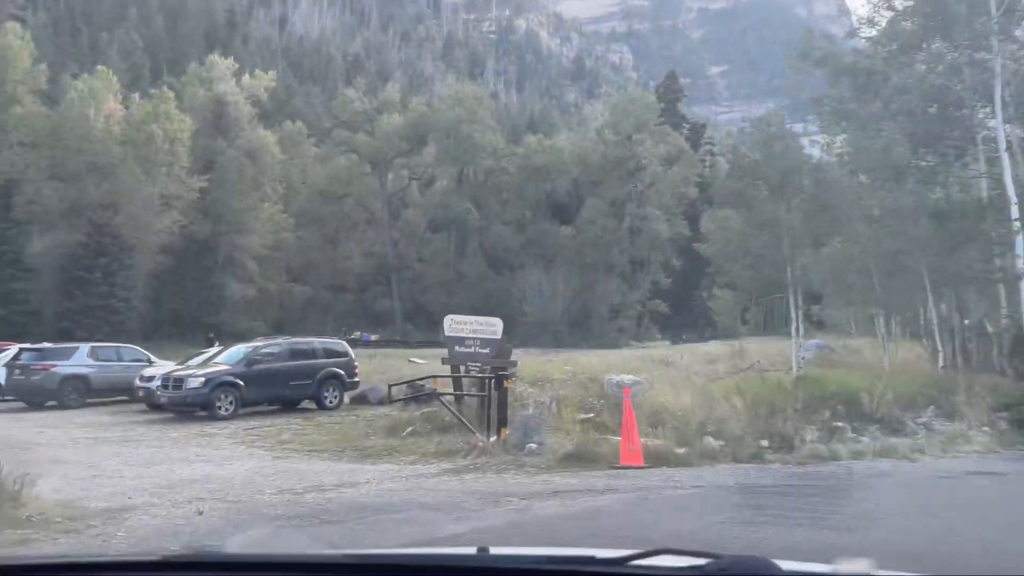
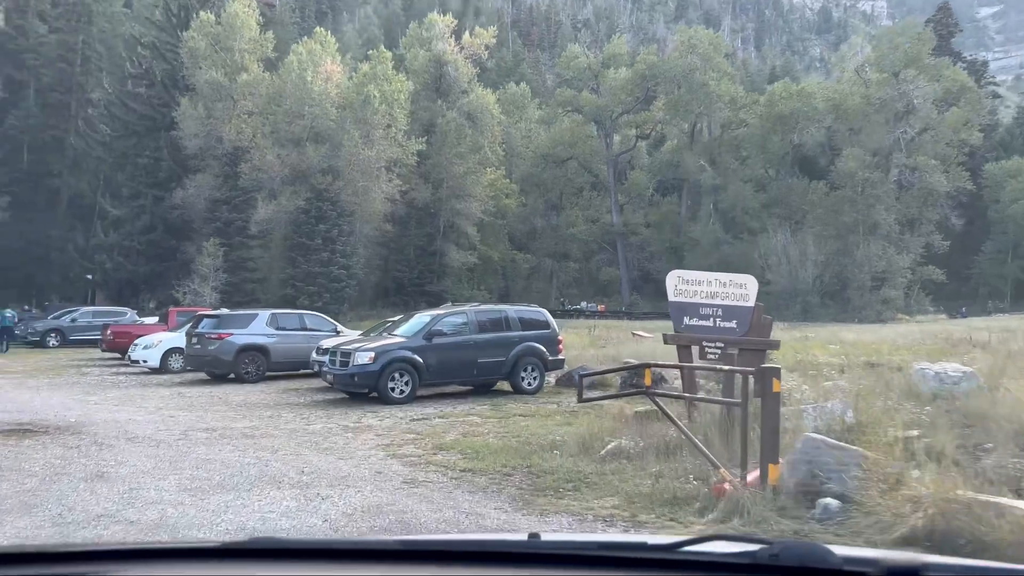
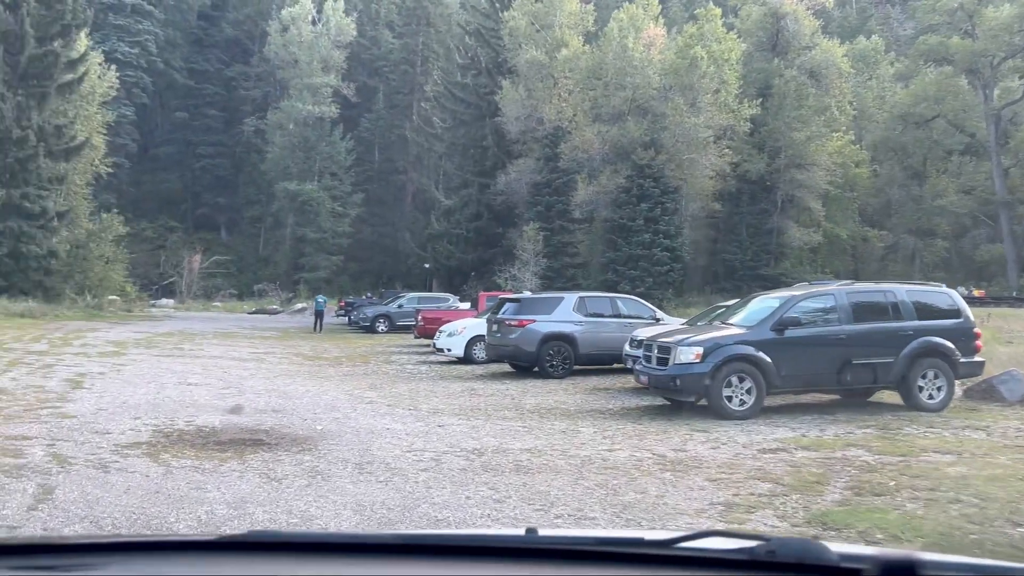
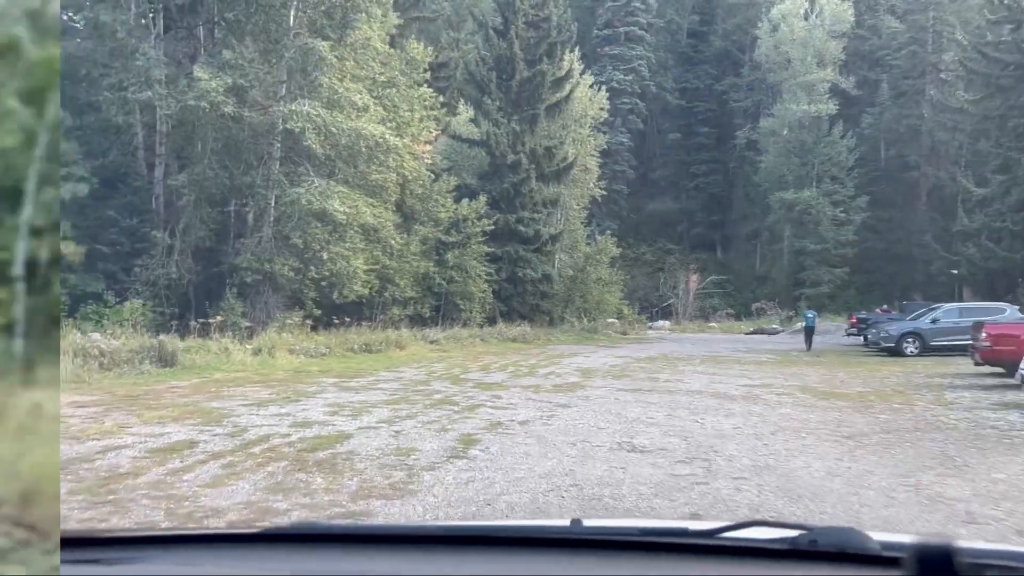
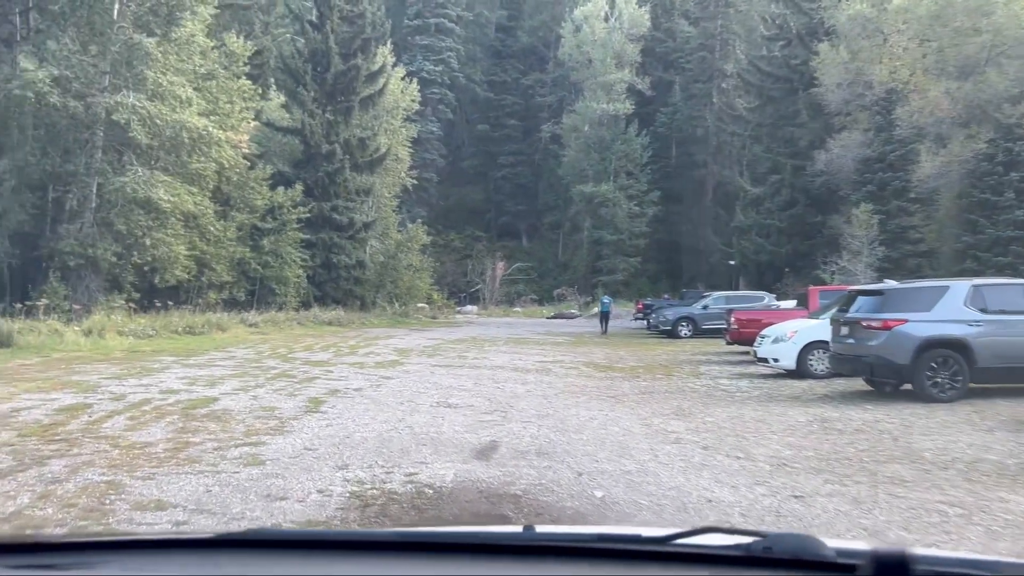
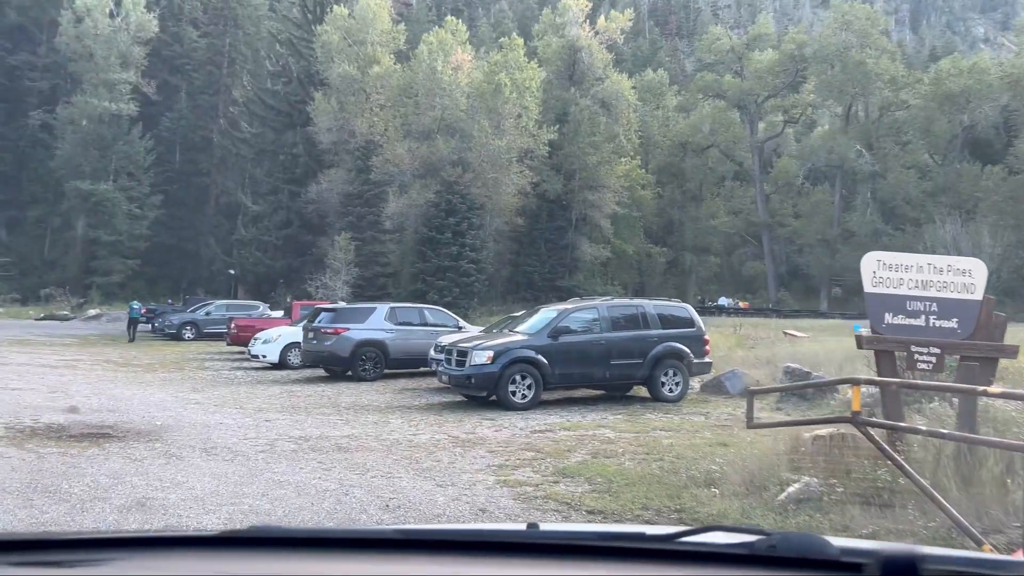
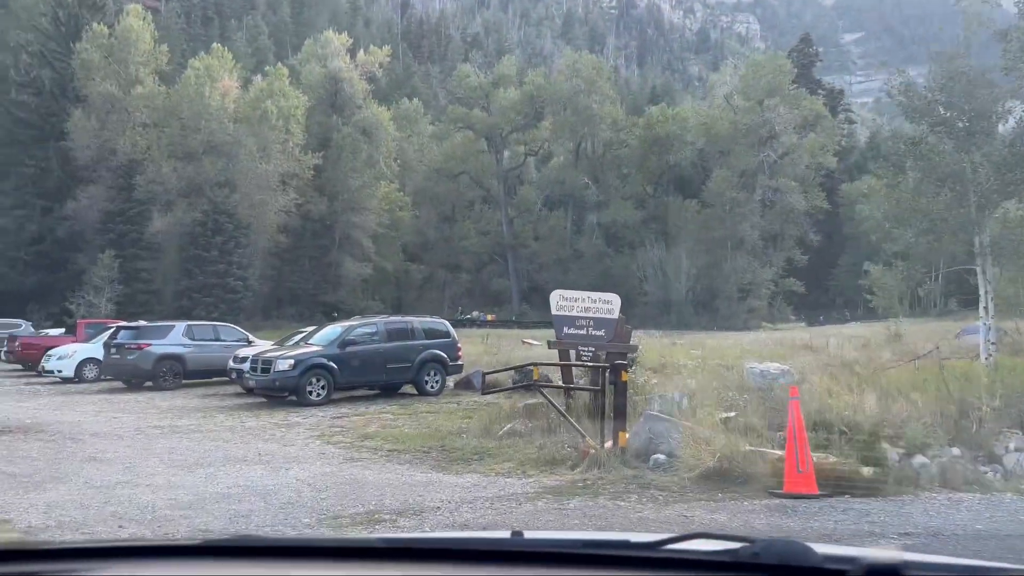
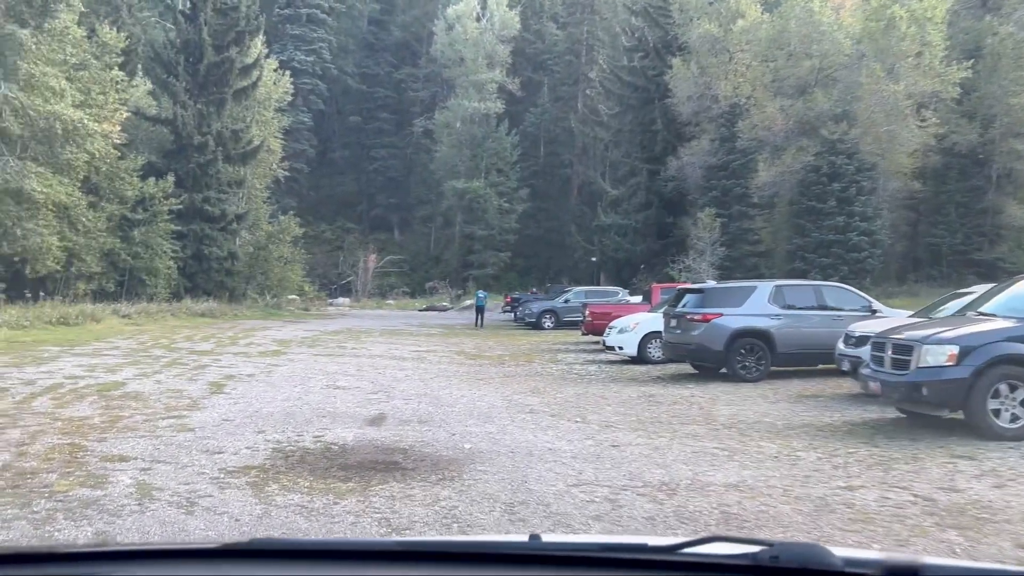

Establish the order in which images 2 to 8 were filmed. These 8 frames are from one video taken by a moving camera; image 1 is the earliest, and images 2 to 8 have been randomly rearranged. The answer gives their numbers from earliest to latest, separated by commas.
7, 2, 6, 3, 8, 5, 4
